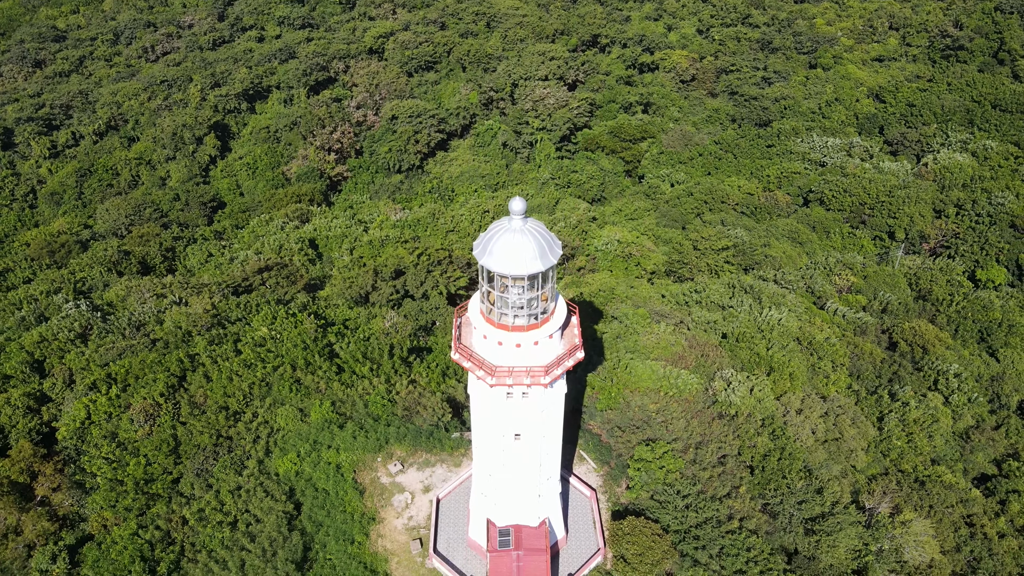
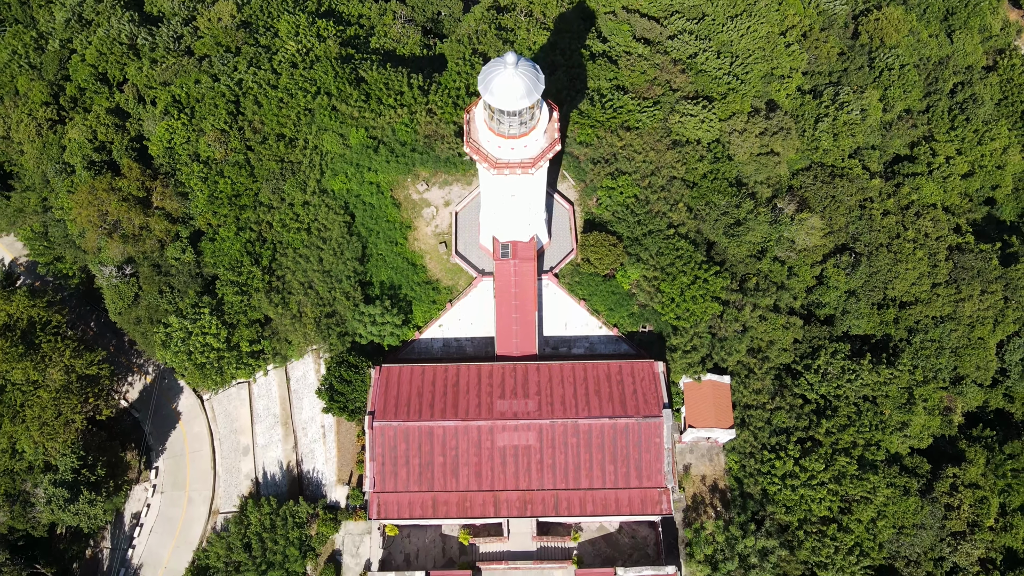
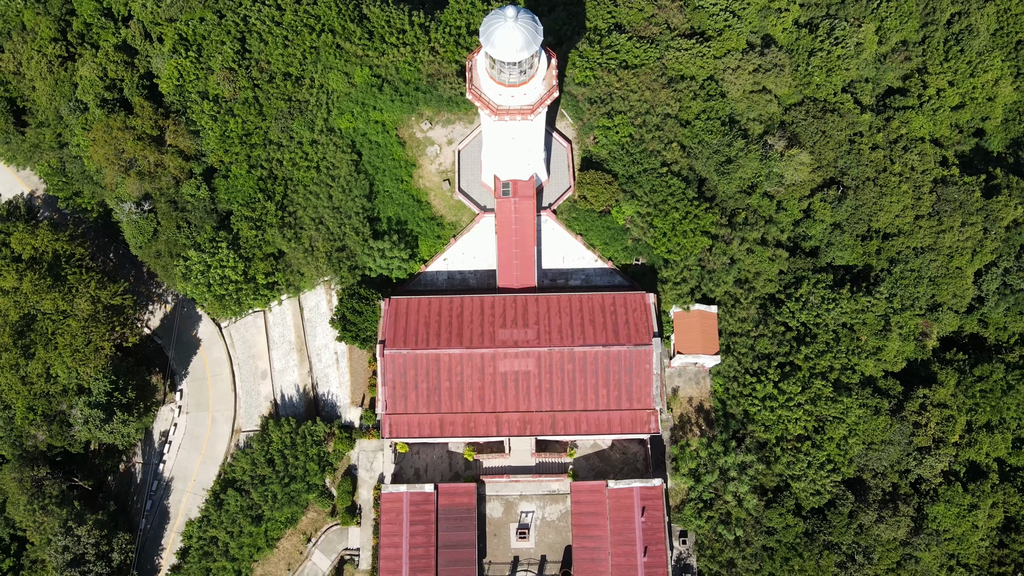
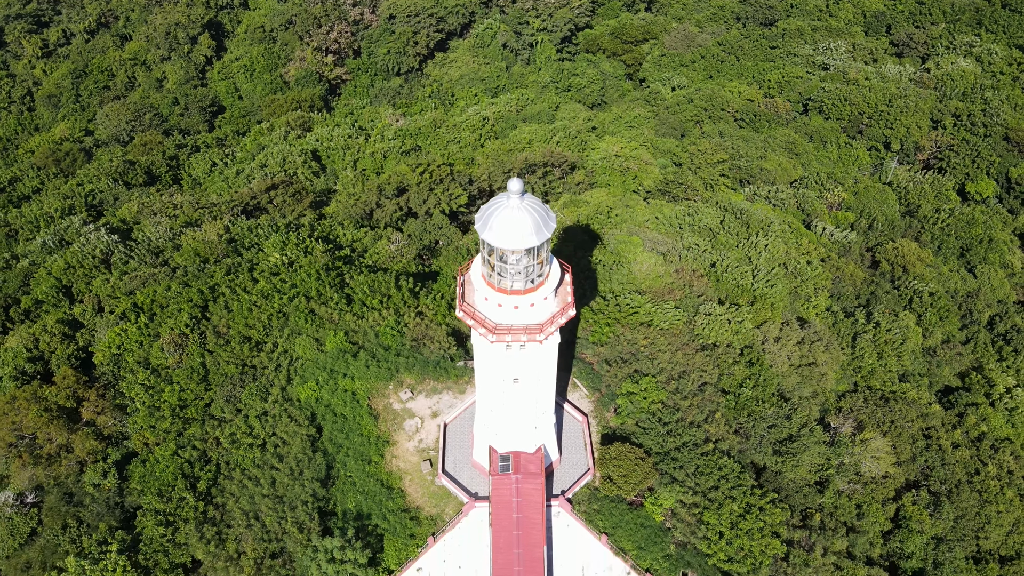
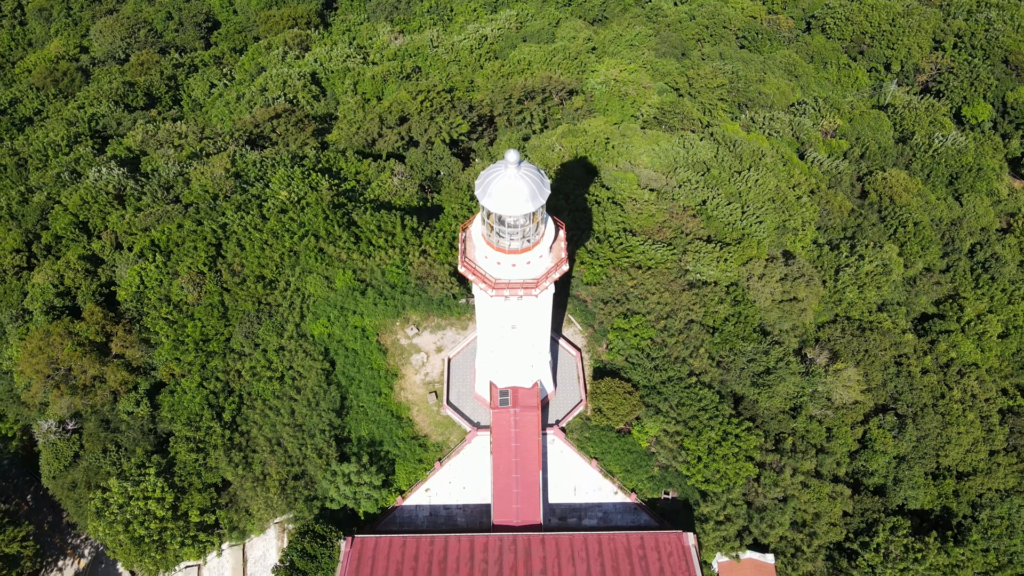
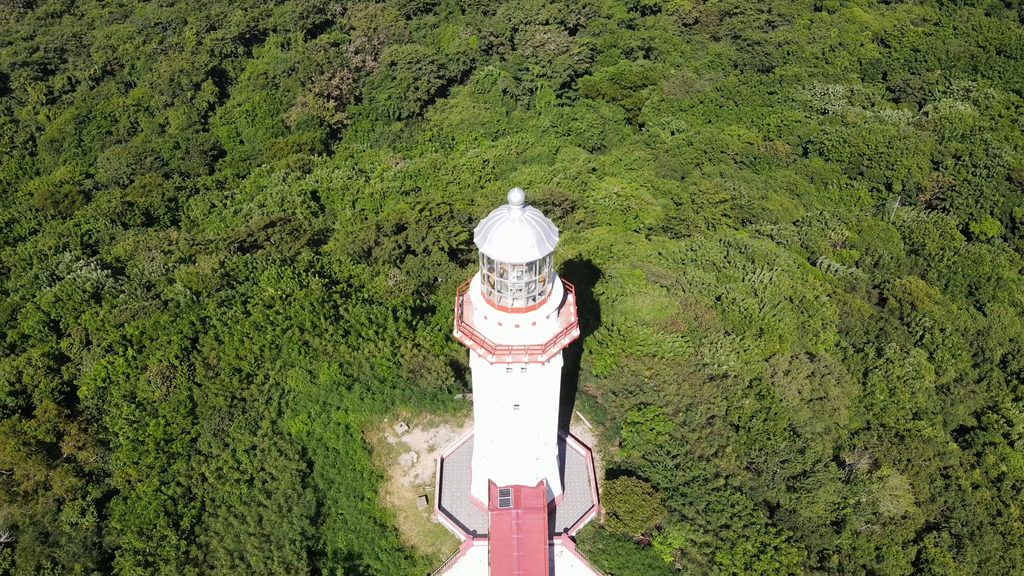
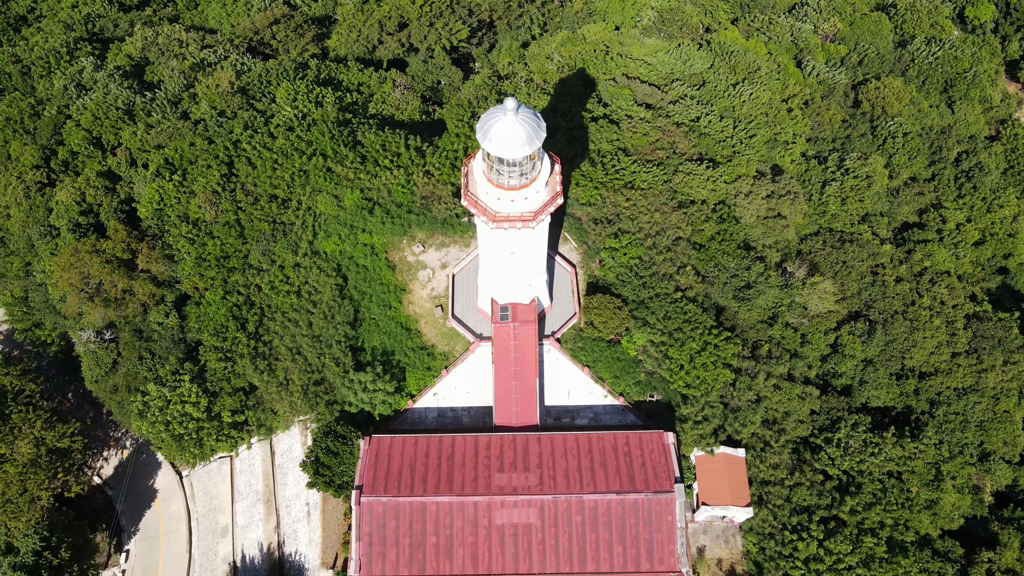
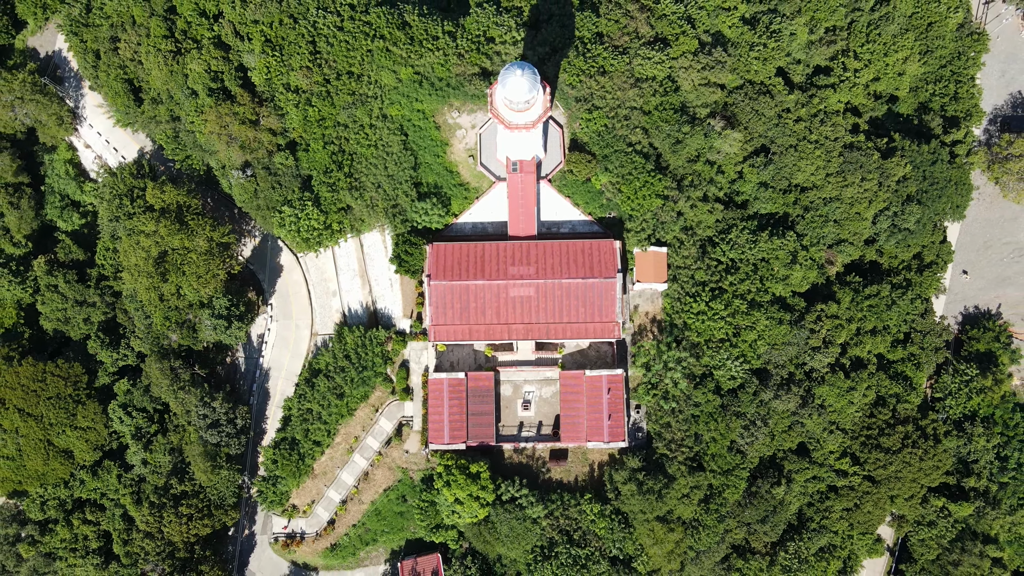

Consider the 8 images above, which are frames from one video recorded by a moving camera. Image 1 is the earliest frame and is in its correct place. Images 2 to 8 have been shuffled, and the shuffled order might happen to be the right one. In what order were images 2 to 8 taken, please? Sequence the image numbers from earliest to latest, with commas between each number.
6, 4, 5, 7, 2, 3, 8
